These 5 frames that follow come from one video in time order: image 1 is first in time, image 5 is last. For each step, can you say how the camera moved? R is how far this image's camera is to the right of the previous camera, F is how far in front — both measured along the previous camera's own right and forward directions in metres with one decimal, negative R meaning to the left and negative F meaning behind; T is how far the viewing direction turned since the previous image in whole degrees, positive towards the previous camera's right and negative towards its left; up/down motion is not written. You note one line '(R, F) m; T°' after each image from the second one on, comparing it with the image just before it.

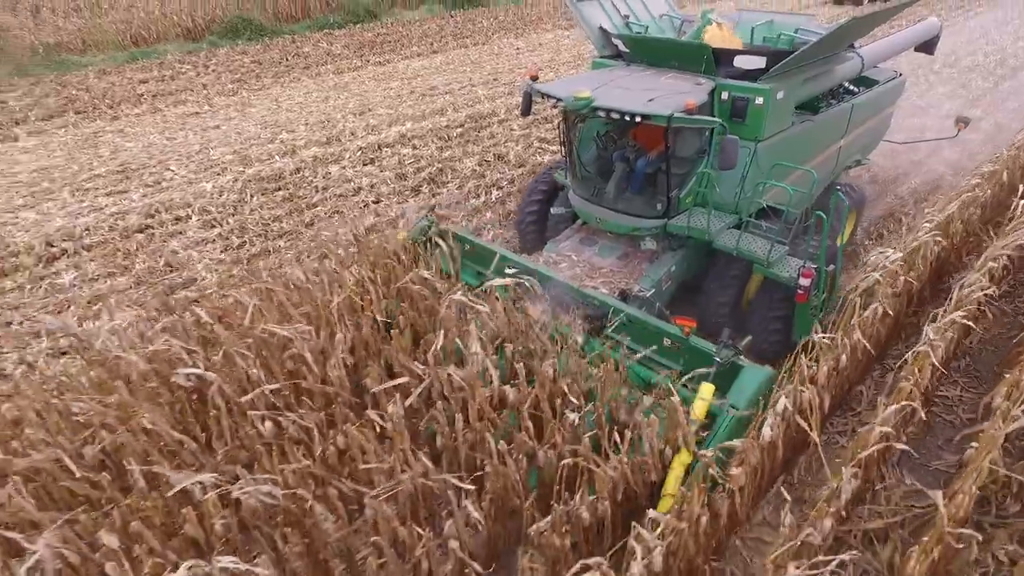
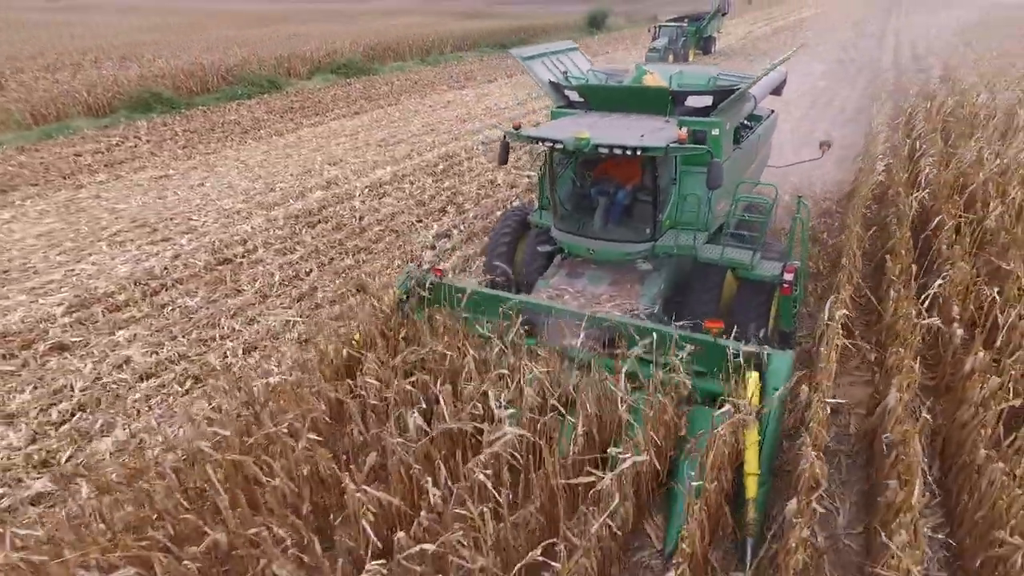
(-2.3, -1.0) m; +15°
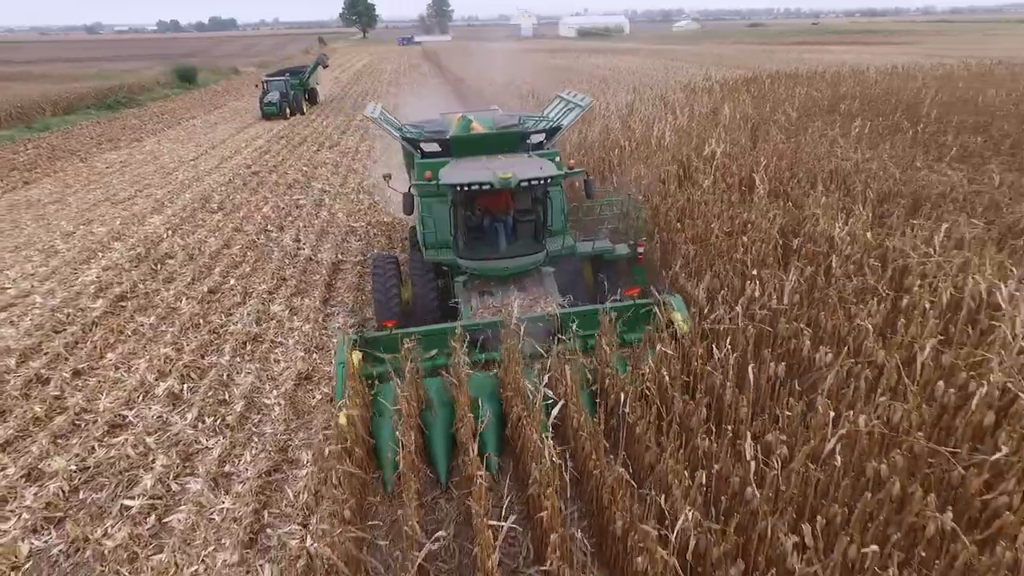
(-3.5, -1.8) m; +35°
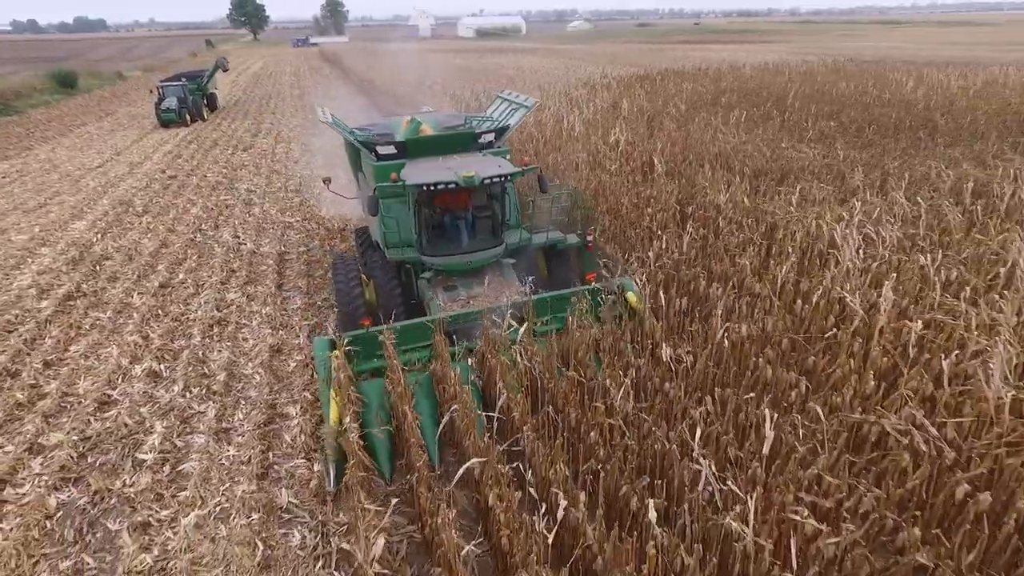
(-0.4, -0.8) m; +8°
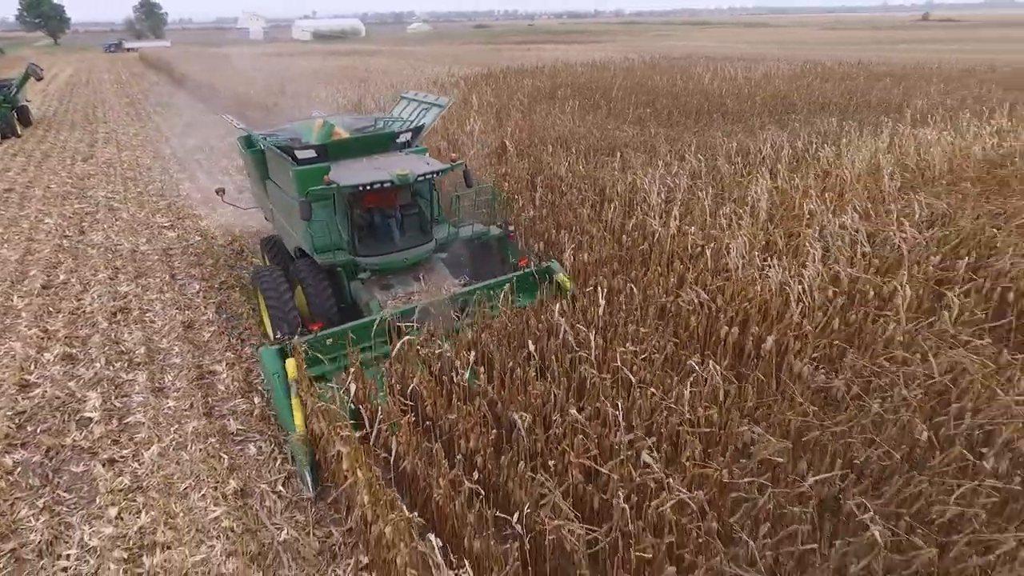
(-0.3, -1.1) m; +13°
